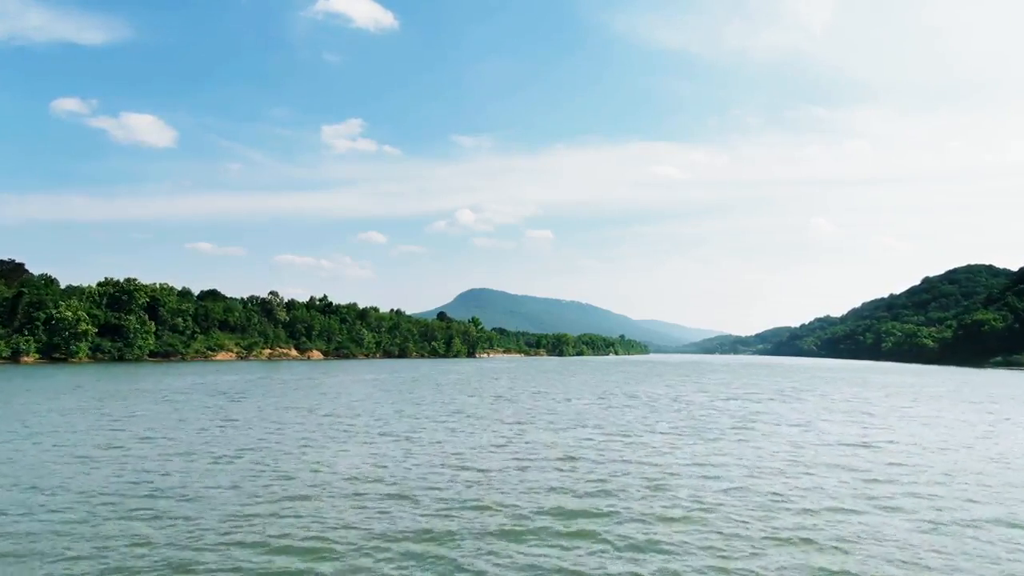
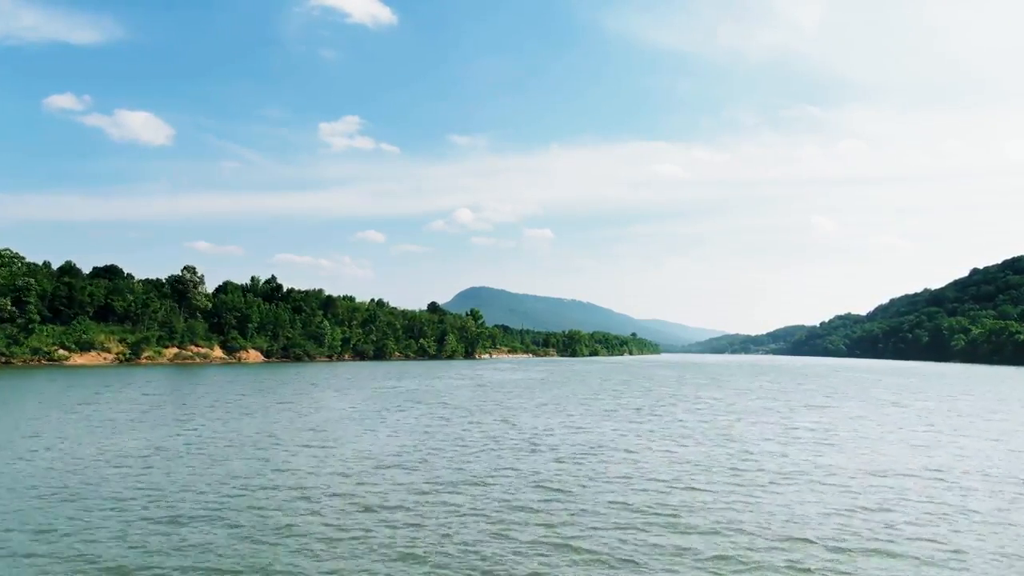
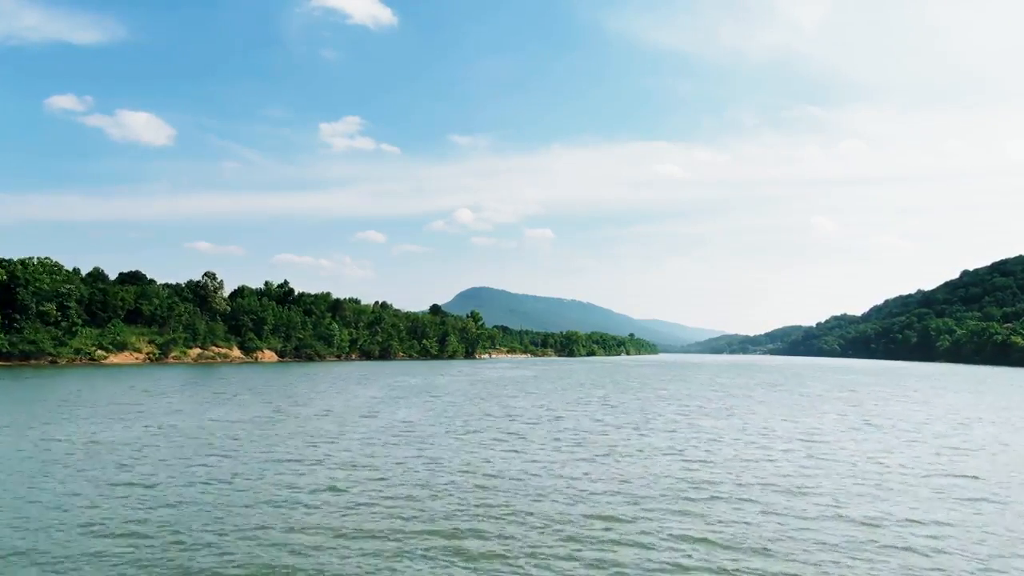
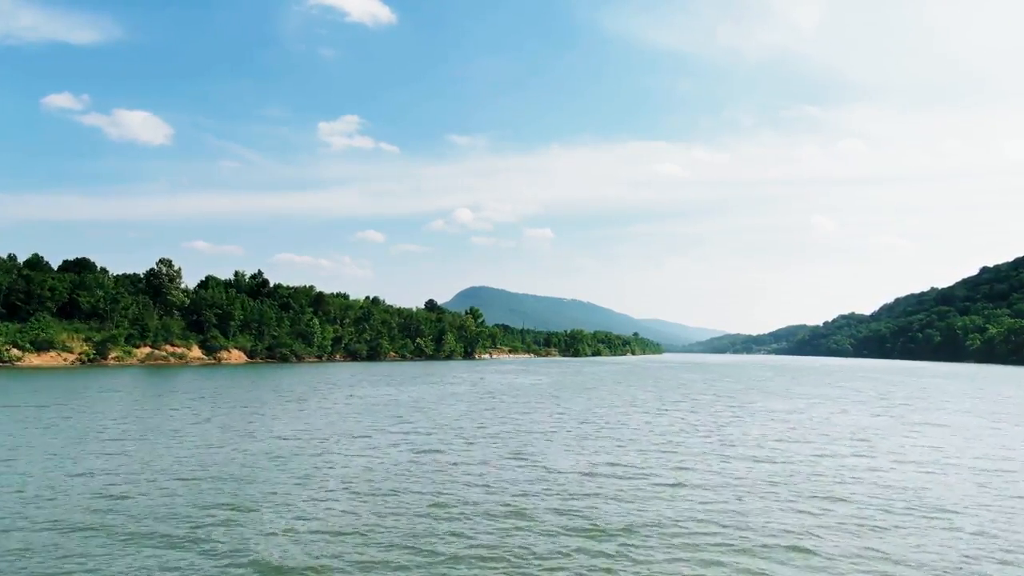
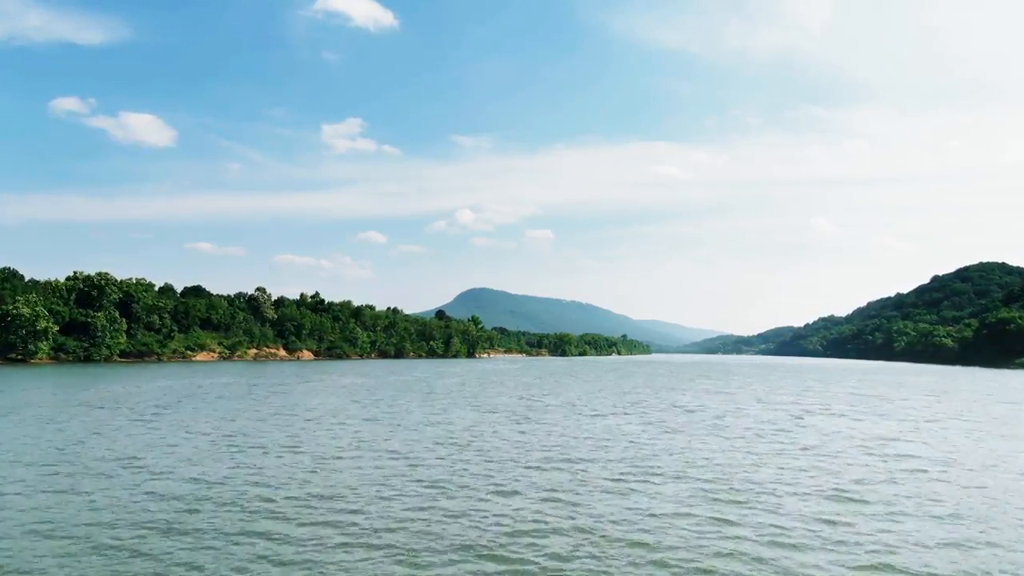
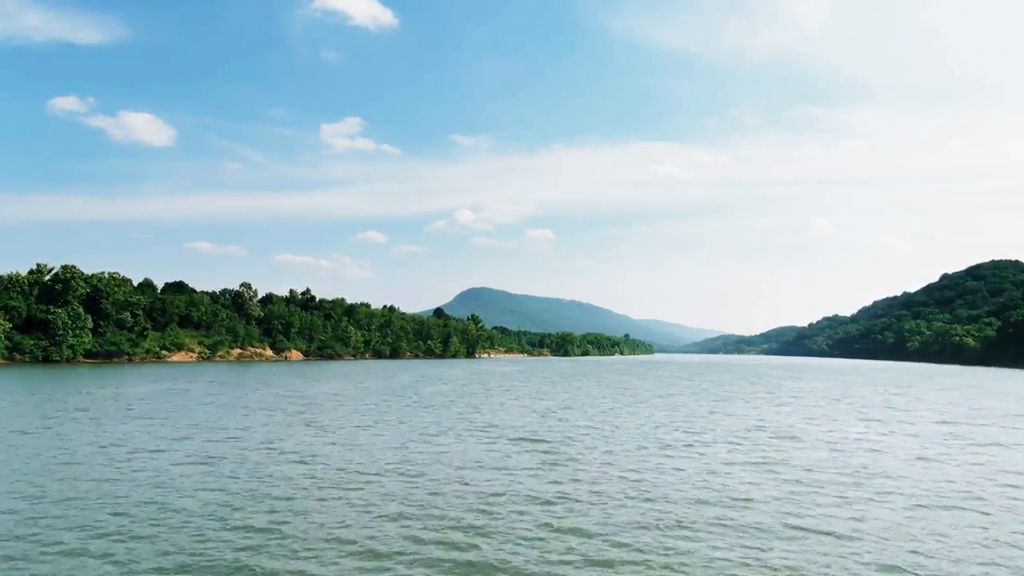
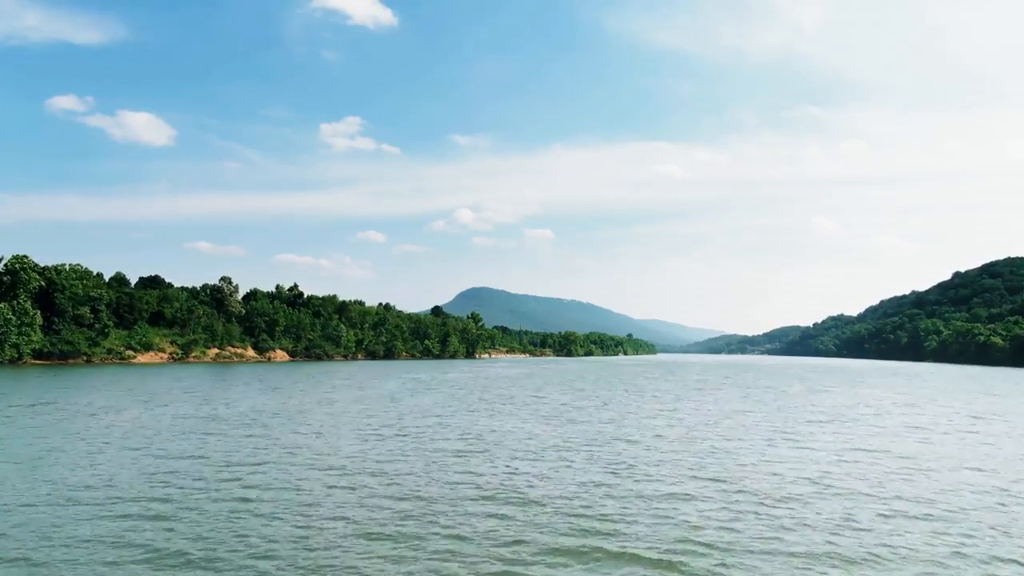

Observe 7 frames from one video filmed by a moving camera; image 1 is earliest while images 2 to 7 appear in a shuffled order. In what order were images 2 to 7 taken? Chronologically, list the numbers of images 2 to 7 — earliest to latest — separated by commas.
5, 6, 7, 3, 2, 4
